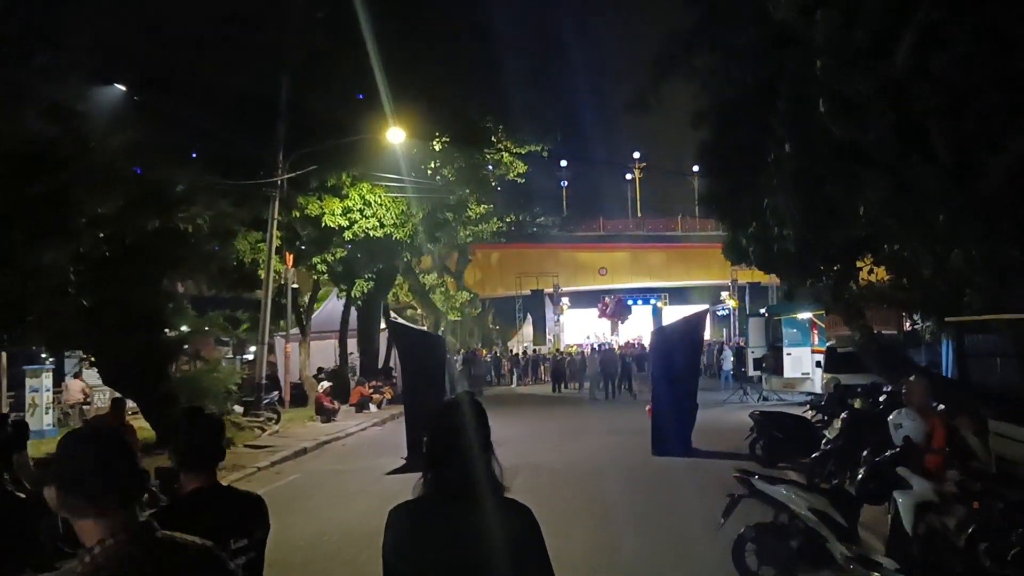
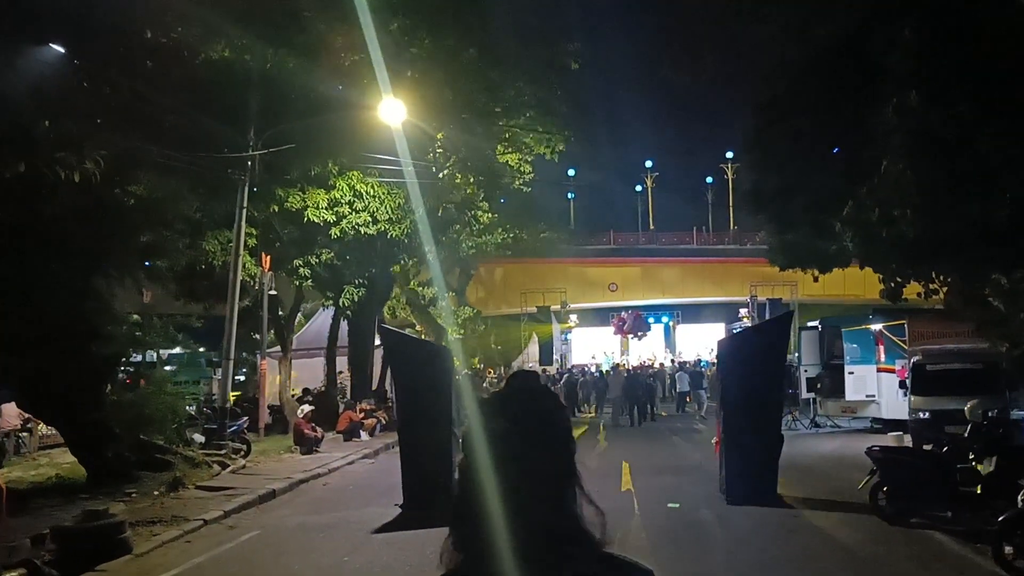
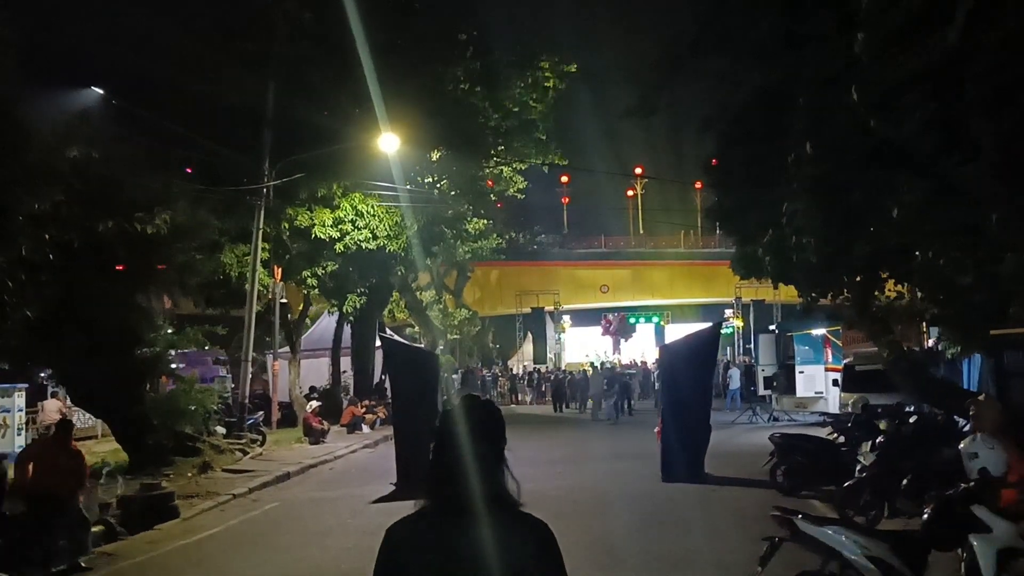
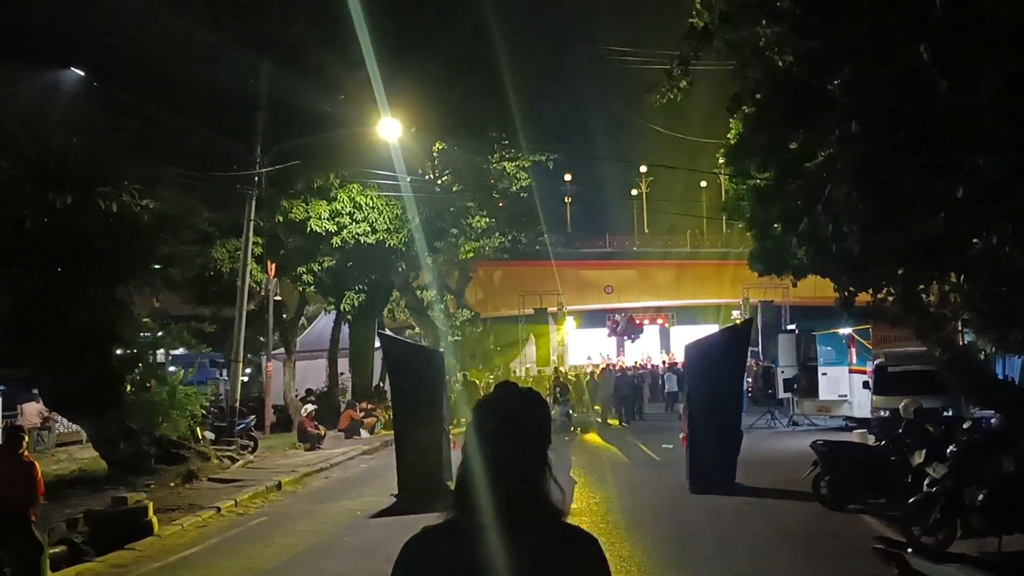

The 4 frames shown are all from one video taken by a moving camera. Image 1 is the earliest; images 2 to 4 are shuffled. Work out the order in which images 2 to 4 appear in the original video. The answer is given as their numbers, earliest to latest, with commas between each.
3, 4, 2
